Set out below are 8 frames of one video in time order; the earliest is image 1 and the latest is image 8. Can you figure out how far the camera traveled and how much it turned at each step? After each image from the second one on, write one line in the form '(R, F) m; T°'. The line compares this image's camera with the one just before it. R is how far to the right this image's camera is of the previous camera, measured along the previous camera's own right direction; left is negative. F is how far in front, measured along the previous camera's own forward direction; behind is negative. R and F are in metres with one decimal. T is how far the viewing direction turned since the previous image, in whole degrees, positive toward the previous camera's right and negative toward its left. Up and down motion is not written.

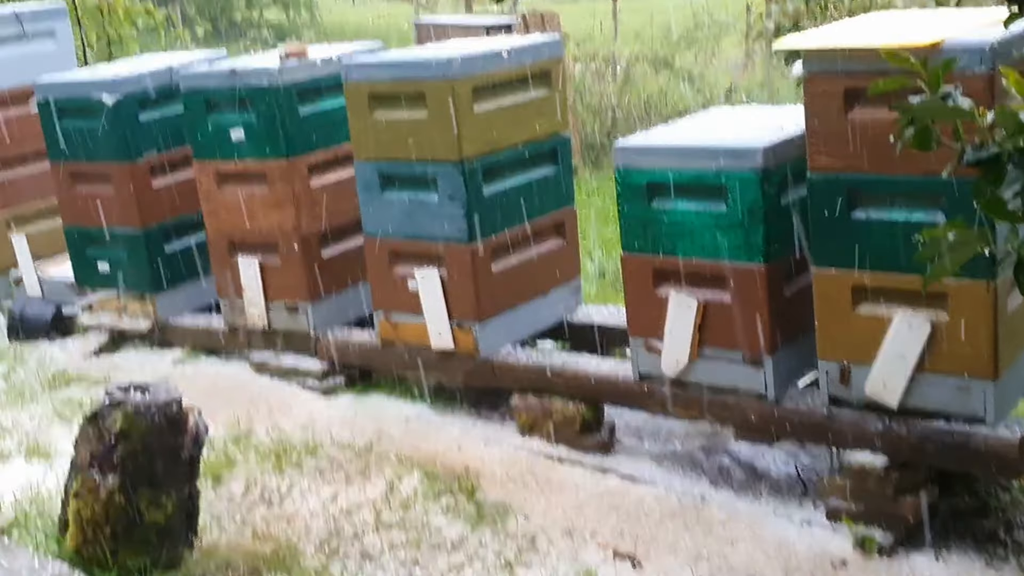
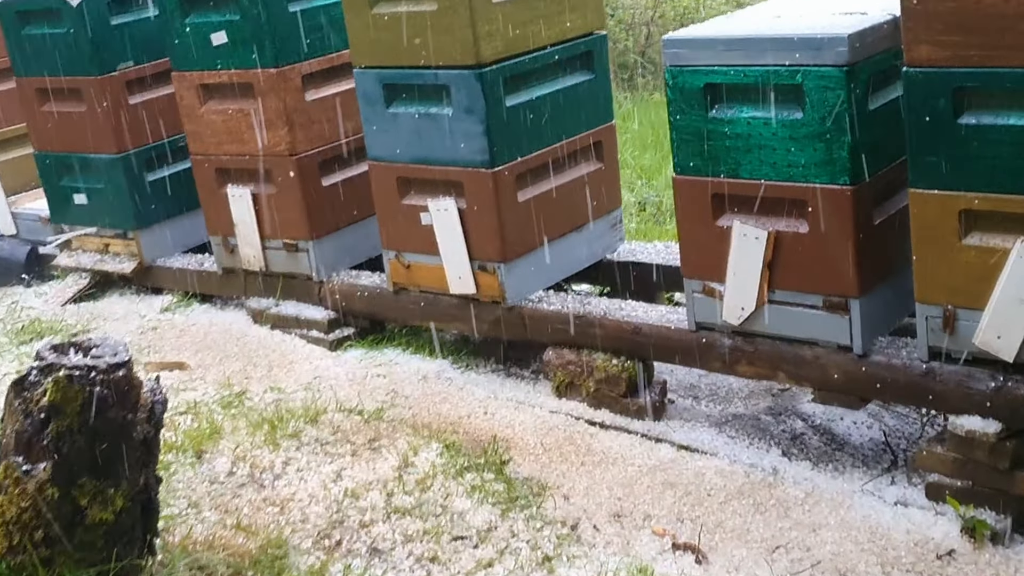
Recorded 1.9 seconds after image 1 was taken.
(0.0, +0.5) m; -1°
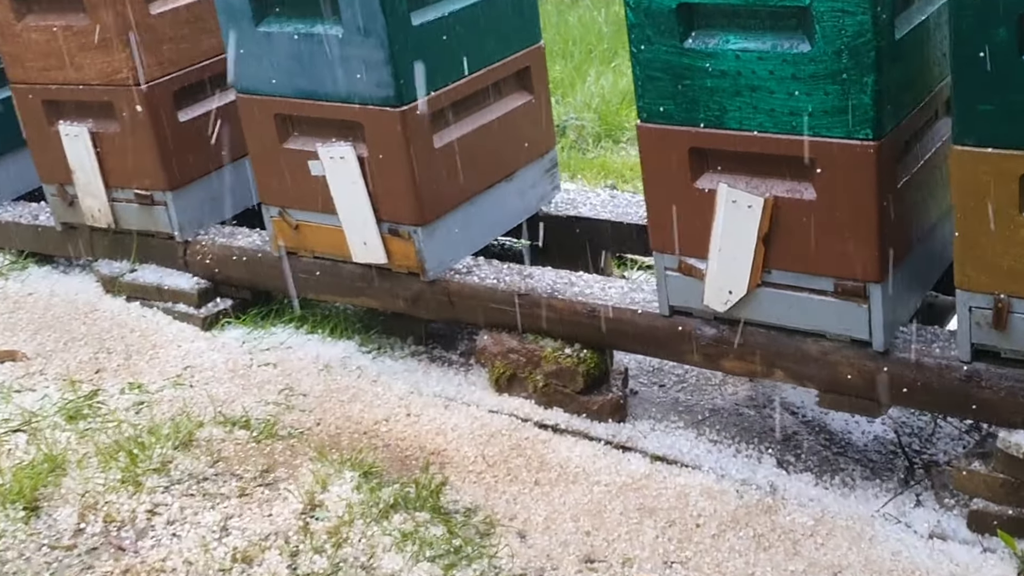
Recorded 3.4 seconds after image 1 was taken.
(-0.1, +0.6) m; +6°
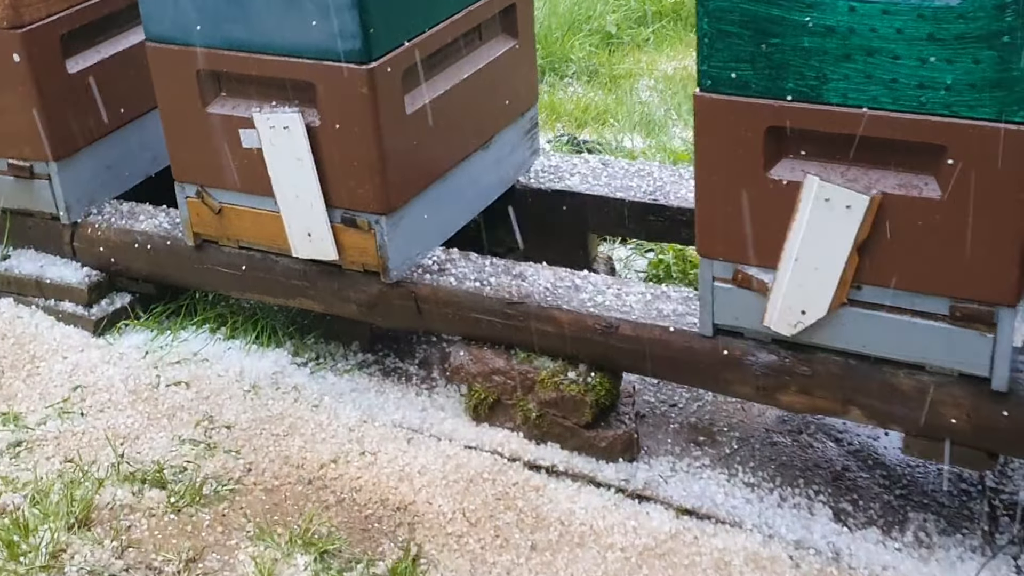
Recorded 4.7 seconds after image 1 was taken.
(-0.1, +0.5) m; +5°
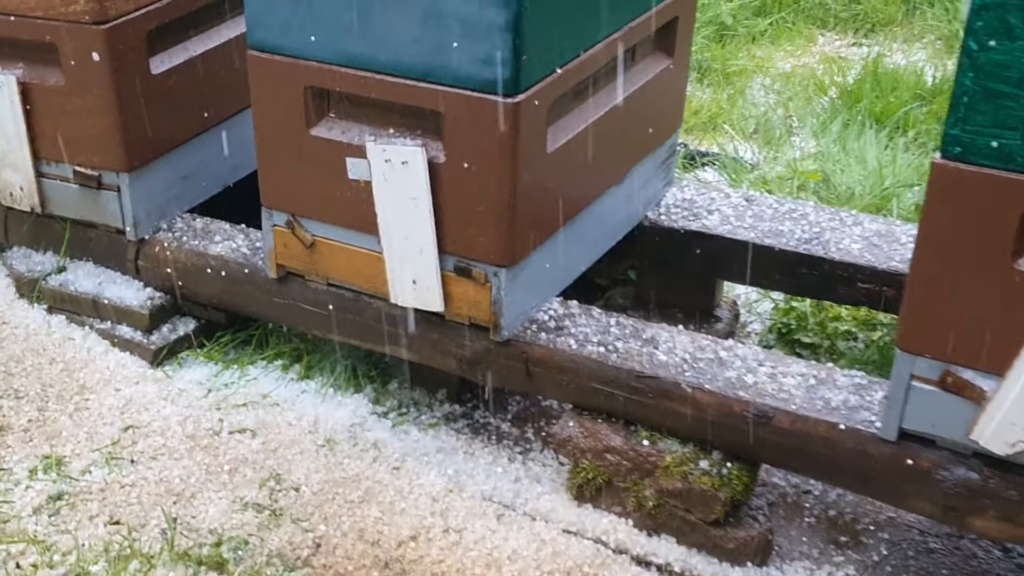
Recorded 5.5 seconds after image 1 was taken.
(-0.1, +0.3) m; -3°
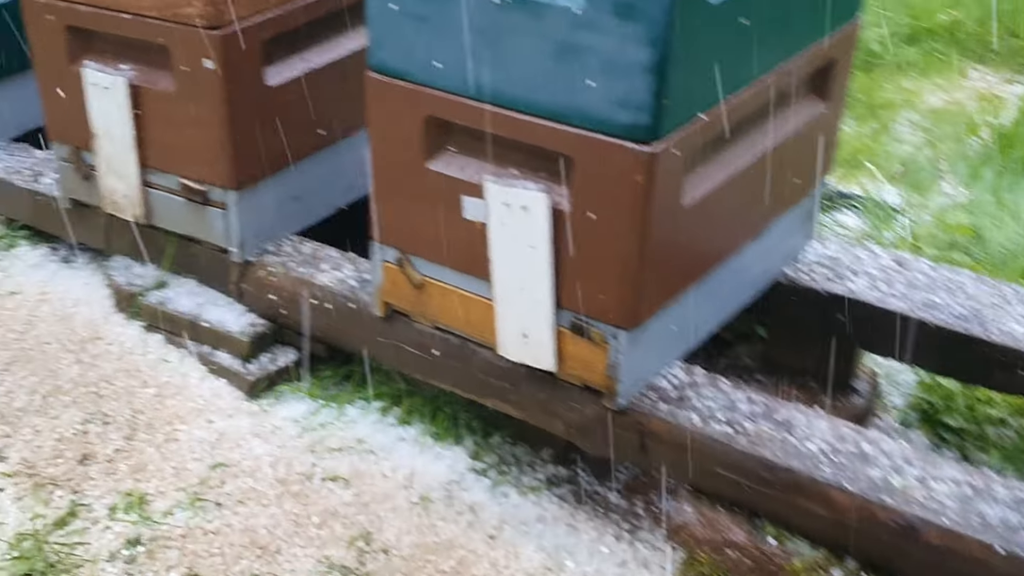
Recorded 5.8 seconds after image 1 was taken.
(0.0, +0.1) m; -5°
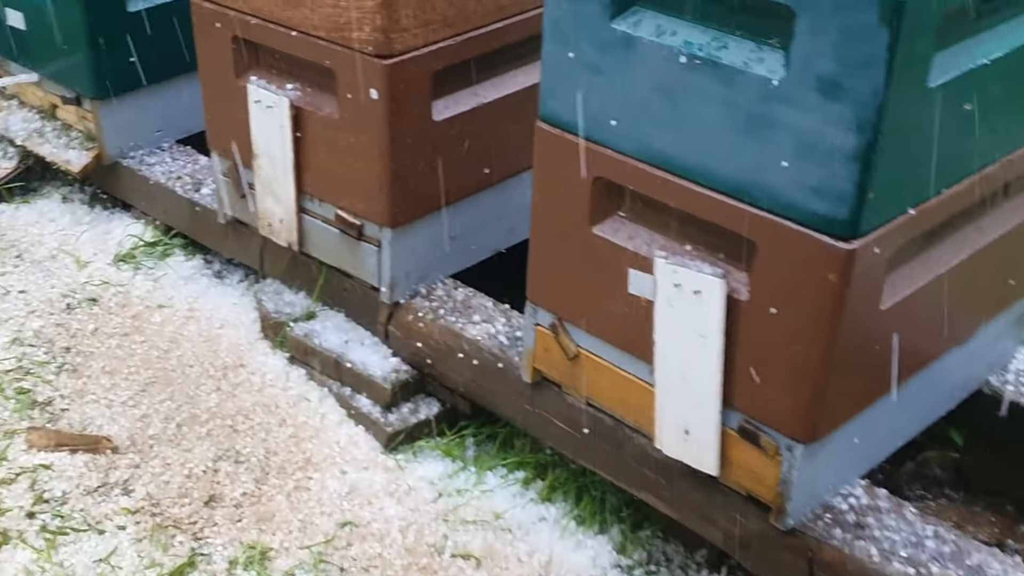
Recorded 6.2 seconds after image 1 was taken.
(0.0, +0.1) m; -8°
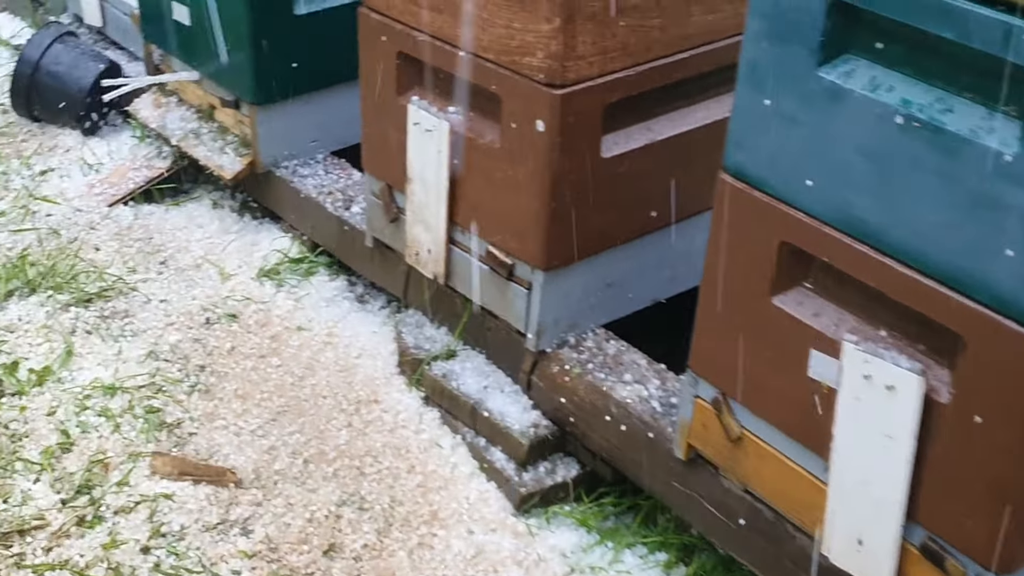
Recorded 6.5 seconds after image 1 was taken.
(0.0, +0.1) m; -7°
